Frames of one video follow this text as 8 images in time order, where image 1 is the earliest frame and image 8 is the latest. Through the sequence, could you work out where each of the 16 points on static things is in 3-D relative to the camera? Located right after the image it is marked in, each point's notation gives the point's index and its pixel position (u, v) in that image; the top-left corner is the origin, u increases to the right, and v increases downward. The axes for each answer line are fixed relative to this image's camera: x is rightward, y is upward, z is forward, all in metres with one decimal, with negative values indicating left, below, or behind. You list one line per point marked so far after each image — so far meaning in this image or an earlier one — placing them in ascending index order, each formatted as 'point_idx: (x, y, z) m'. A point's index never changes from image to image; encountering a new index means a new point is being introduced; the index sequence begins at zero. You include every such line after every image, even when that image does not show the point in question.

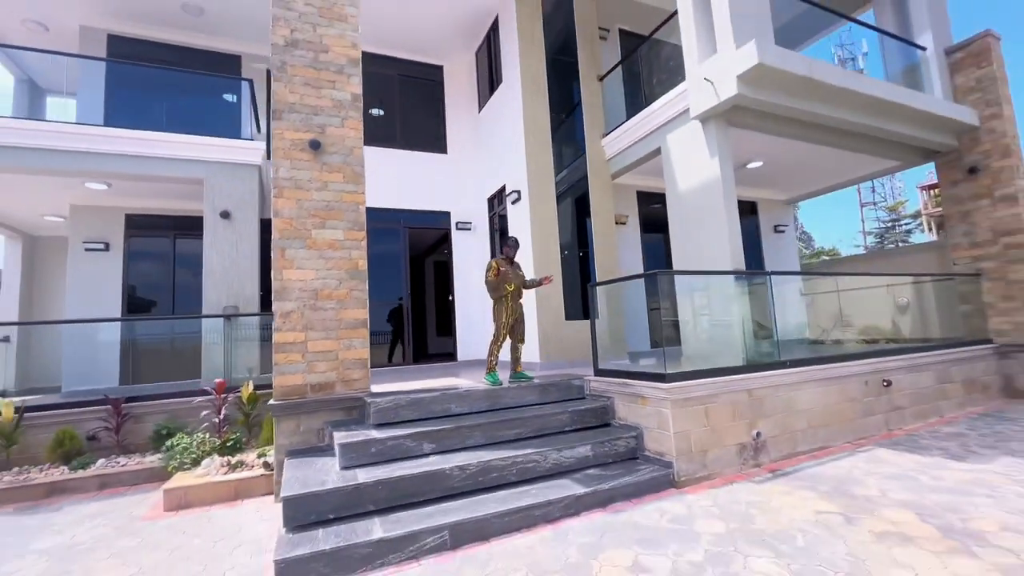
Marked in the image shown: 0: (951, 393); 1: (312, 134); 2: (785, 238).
0: (+5.4, -1.3, +5.7) m
1: (-2.0, +1.5, +4.5) m
2: (+5.3, +1.0, +8.9) m
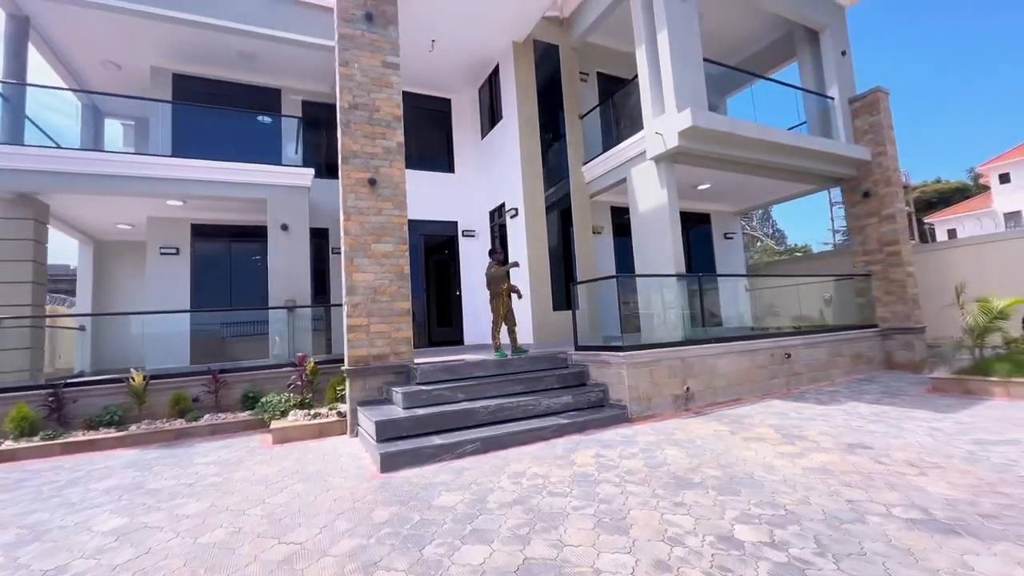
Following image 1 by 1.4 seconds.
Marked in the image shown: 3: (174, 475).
0: (+5.4, -1.2, +7.6) m
1: (-1.9, +1.6, +6.2) m
2: (+5.2, +1.0, +10.8) m
3: (-3.4, -1.9, +4.7) m
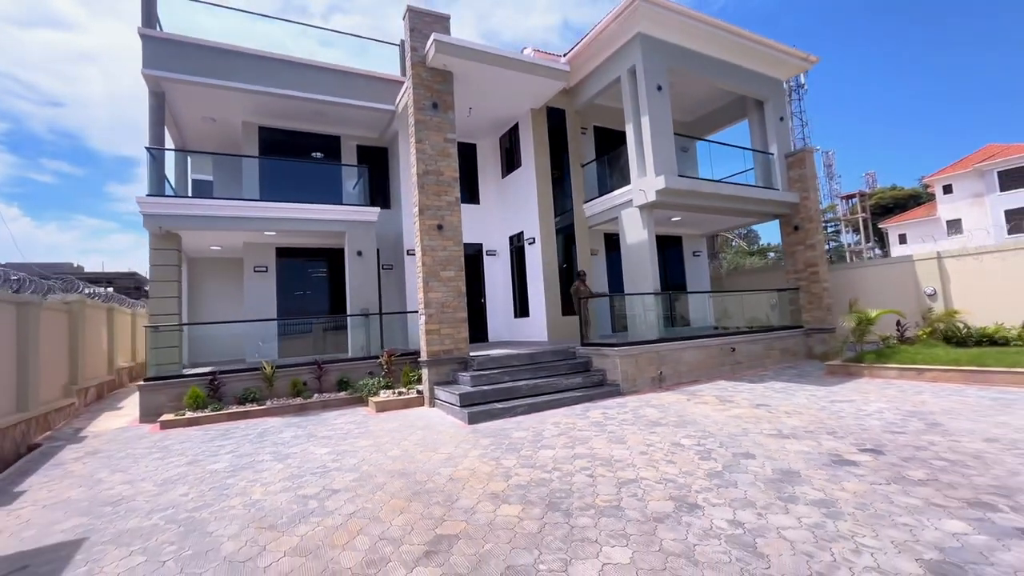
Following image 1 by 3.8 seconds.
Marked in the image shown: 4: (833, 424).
0: (+5.9, -1.5, +10.4) m
1: (-1.4, +1.3, +8.7) m
2: (+5.5, +0.8, +13.5) m
3: (-2.8, -2.2, +7.1) m
4: (+4.0, -1.7, +5.7) m
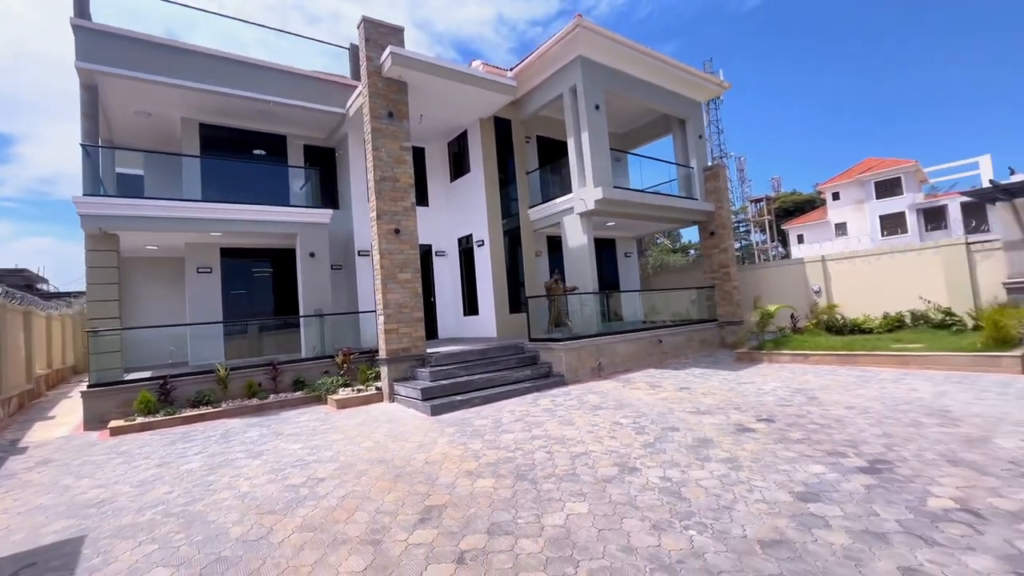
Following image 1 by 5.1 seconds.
0: (+4.6, -1.5, +11.8) m
1: (-2.3, +1.2, +9.1) m
2: (+3.8, +0.9, +14.9) m
3: (-3.5, -2.2, +7.4) m
4: (+3.5, -1.7, +7.0) m
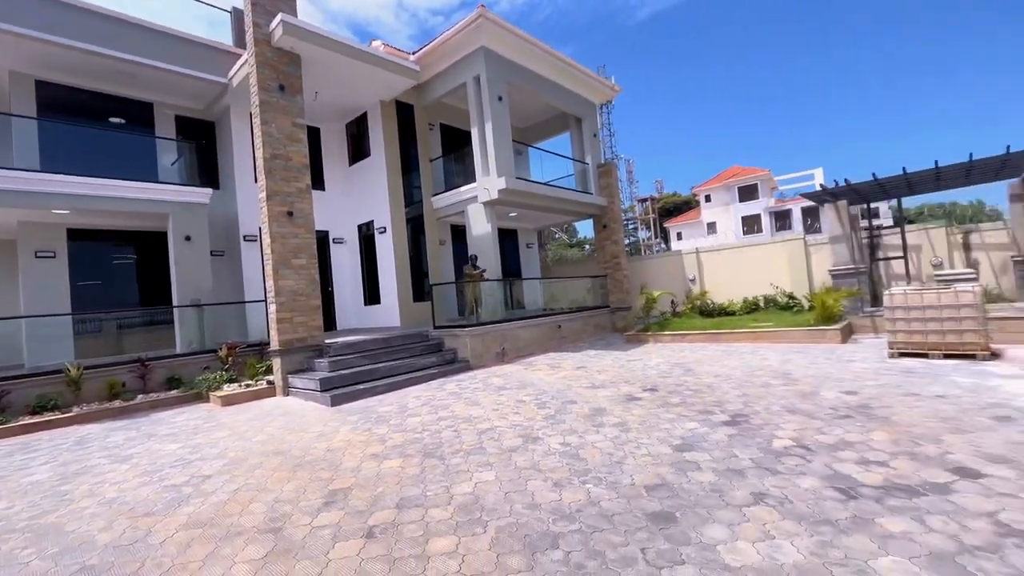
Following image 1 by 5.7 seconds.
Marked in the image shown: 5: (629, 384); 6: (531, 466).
0: (+2.1, -1.1, +12.7) m
1: (-4.2, +1.5, +8.5) m
2: (+0.6, +1.2, +15.4) m
3: (-4.9, -2.0, +6.6) m
4: (+1.9, -1.5, +7.7) m
5: (+1.8, -1.5, +7.1) m
6: (+0.2, -1.6, +4.2) m
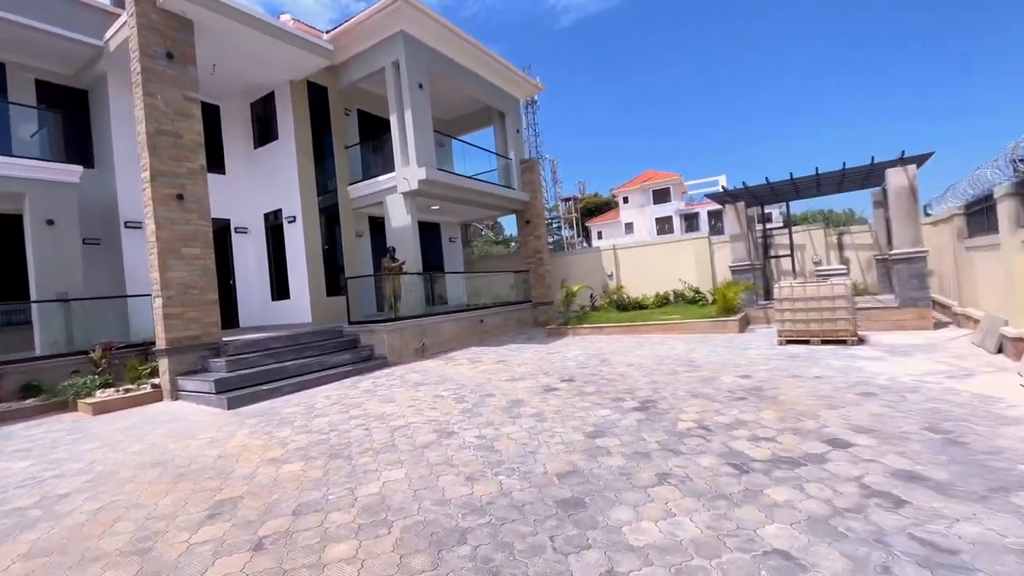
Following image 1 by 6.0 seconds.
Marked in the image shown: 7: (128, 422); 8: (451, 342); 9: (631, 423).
0: (0.0, -1.0, +12.7) m
1: (-5.6, +1.6, +7.6) m
2: (-1.9, +1.4, +15.2) m
3: (-6.0, -1.9, +5.7) m
4: (+0.6, -1.3, +7.8) m
5: (+0.5, -1.4, +7.1) m
6: (-0.6, -1.5, +4.0) m
7: (-5.2, -1.8, +6.2) m
8: (-1.4, -1.3, +10.7) m
9: (+1.2, -1.4, +4.6) m
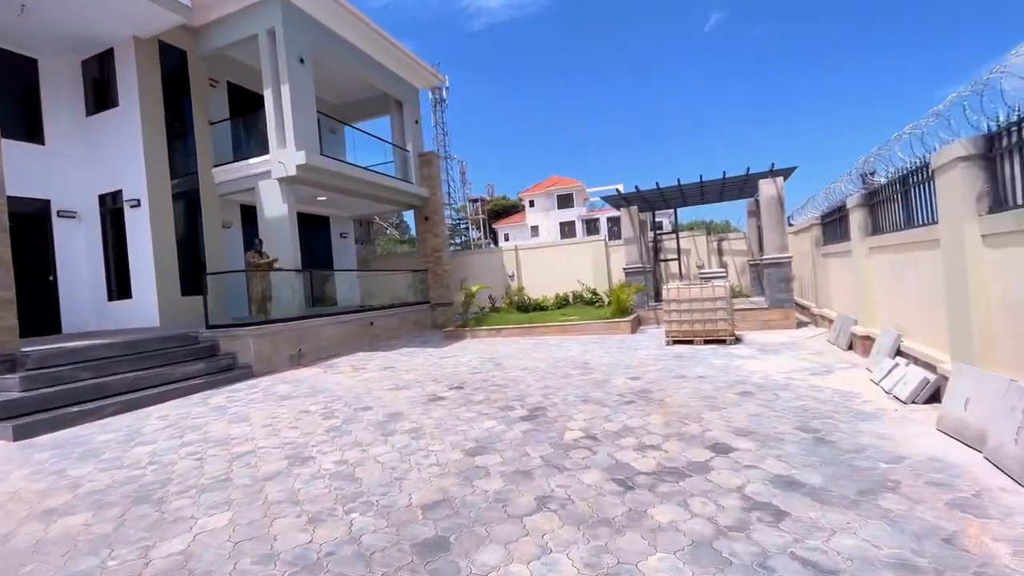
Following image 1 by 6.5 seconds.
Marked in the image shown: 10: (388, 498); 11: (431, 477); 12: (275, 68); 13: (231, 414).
0: (-2.8, -1.0, +11.9) m
1: (-7.1, +1.7, +5.8) m
2: (-5.1, +1.4, +14.0) m
3: (-7.2, -1.8, +3.8) m
4: (-1.2, -1.3, +7.2) m
5: (-1.1, -1.3, +6.5) m
6: (-1.6, -1.5, +3.3) m
7: (-6.6, -1.8, +4.5) m
8: (-3.7, -1.2, +9.6) m
9: (0.0, -1.3, +4.2) m
10: (-0.8, -1.4, +3.2) m
11: (-0.6, -1.4, +3.4) m
12: (-4.8, +4.4, +9.3) m
13: (-3.4, -1.5, +5.6) m
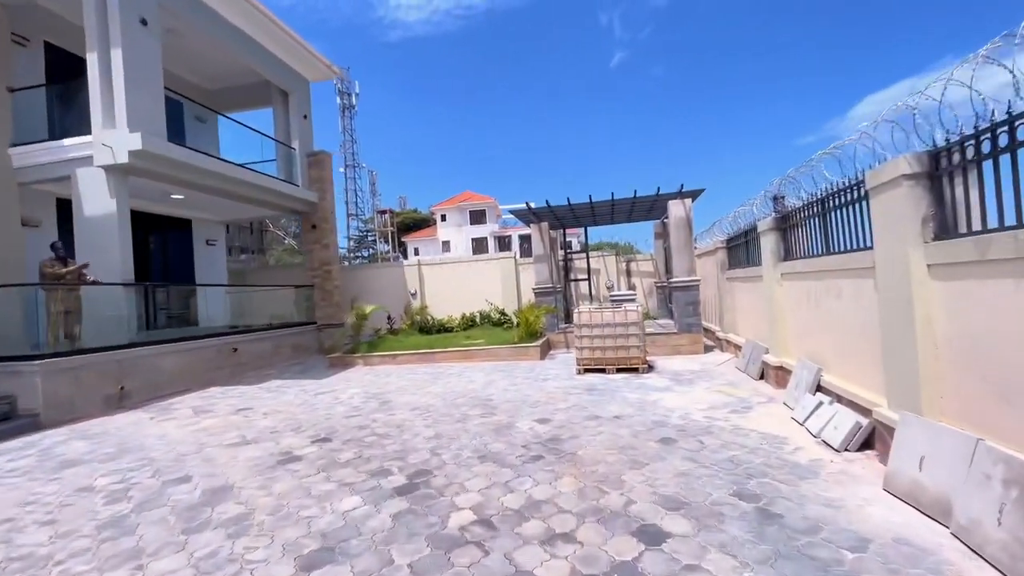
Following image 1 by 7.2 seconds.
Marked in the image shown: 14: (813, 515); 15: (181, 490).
0: (-5.0, -1.4, +10.1) m
1: (-8.2, +1.5, +3.4) m
2: (-7.7, +1.0, +11.8) m
3: (-7.9, -1.9, +1.3) m
4: (-2.6, -1.6, +5.7) m
5: (-2.4, -1.6, +5.1) m
6: (-2.3, -1.6, +1.8) m
7: (-7.4, -1.9, +2.1) m
8: (-5.5, -1.6, +7.7) m
9: (-0.9, -1.5, +3.0) m
10: (-1.5, -1.6, +1.9) m
11: (-1.3, -1.6, +2.2) m
12: (-6.5, +4.1, +7.3) m
13: (-4.5, -1.7, +3.7) m
14: (+1.8, -1.4, +2.8) m
15: (-2.7, -1.6, +3.7) m
